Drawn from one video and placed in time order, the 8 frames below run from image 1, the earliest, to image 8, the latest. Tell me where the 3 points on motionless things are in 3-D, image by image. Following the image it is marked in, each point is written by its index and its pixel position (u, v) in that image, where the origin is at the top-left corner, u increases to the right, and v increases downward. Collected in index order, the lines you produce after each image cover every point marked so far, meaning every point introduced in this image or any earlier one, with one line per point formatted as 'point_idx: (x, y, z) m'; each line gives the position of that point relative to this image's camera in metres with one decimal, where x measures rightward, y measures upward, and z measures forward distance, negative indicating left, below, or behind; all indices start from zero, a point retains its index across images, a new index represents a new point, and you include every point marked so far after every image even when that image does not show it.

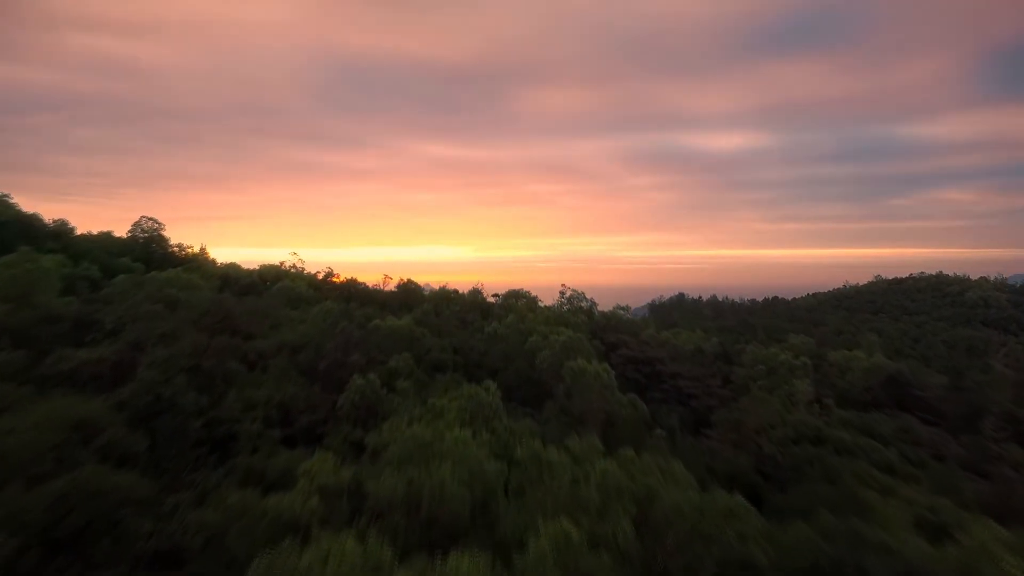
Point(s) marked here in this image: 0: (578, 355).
0: (+1.3, -1.3, +9.4) m
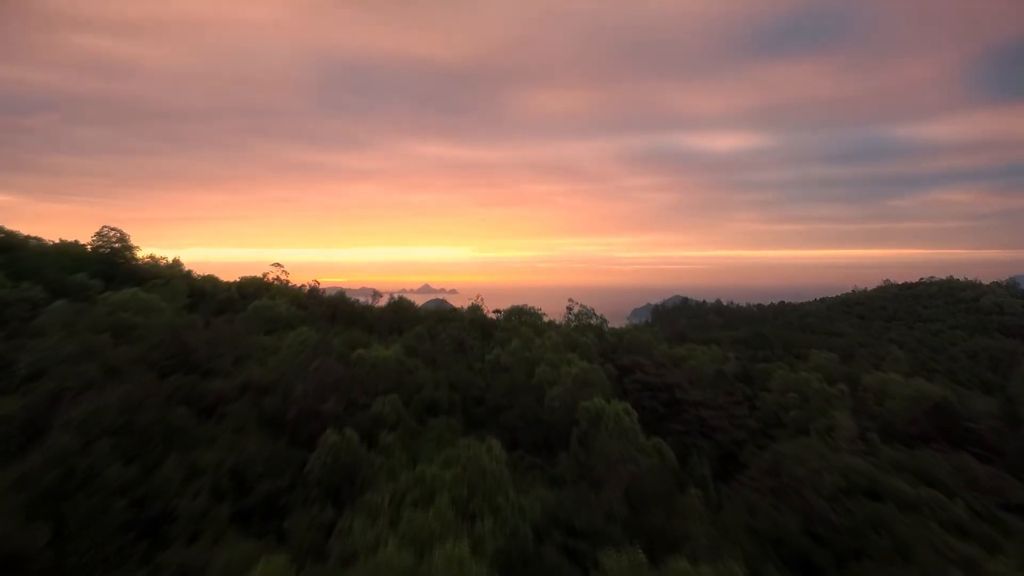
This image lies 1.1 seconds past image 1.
0: (+1.3, -1.7, +8.2) m
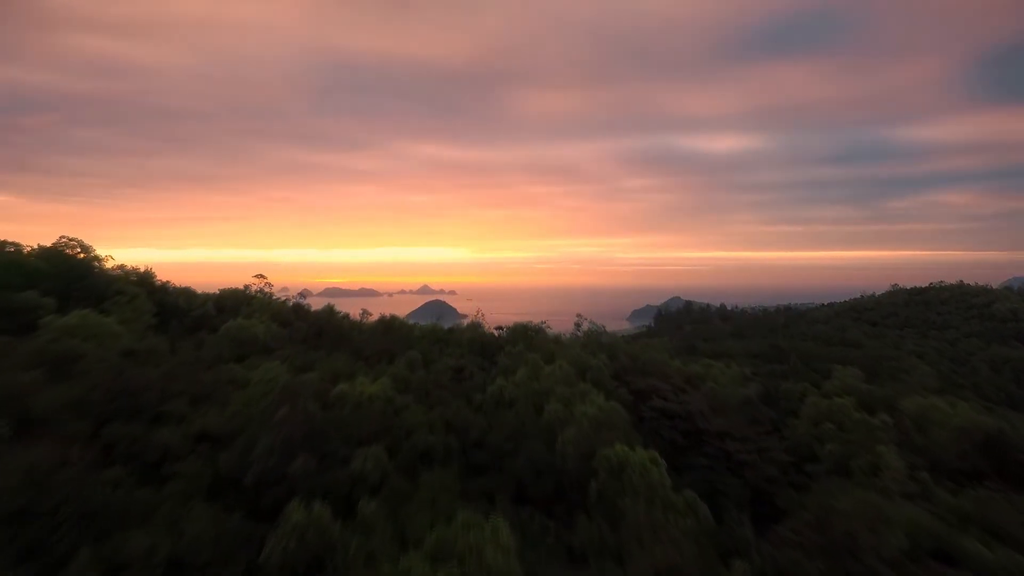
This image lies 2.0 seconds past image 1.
0: (+1.4, -2.1, +7.0) m
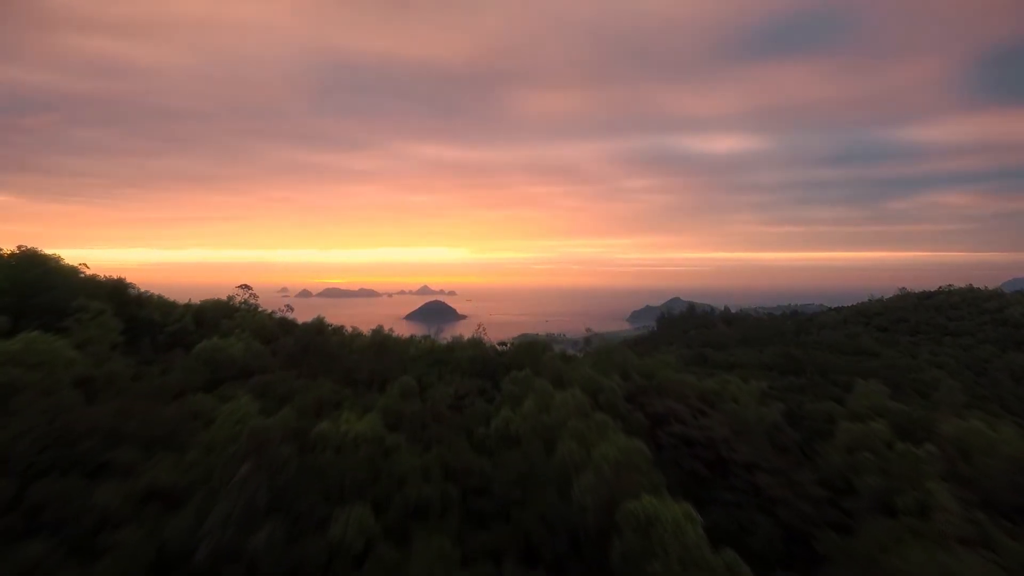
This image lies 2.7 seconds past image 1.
0: (+1.5, -2.3, +6.1) m
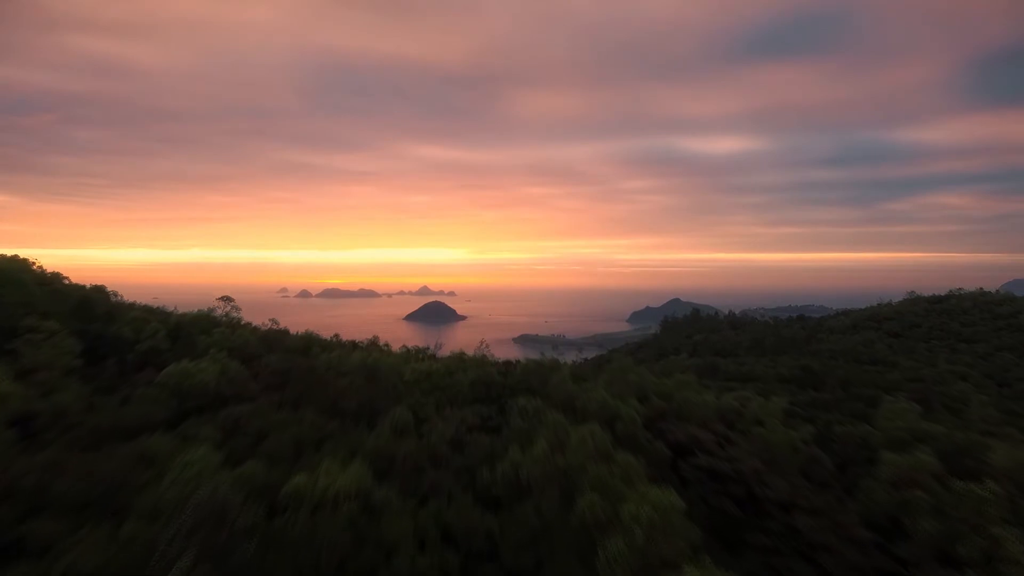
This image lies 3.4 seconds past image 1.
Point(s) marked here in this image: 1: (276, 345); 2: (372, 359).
0: (+1.7, -2.6, +5.1) m
1: (-5.0, -1.2, +10.4) m
2: (-2.6, -1.3, +9.2) m
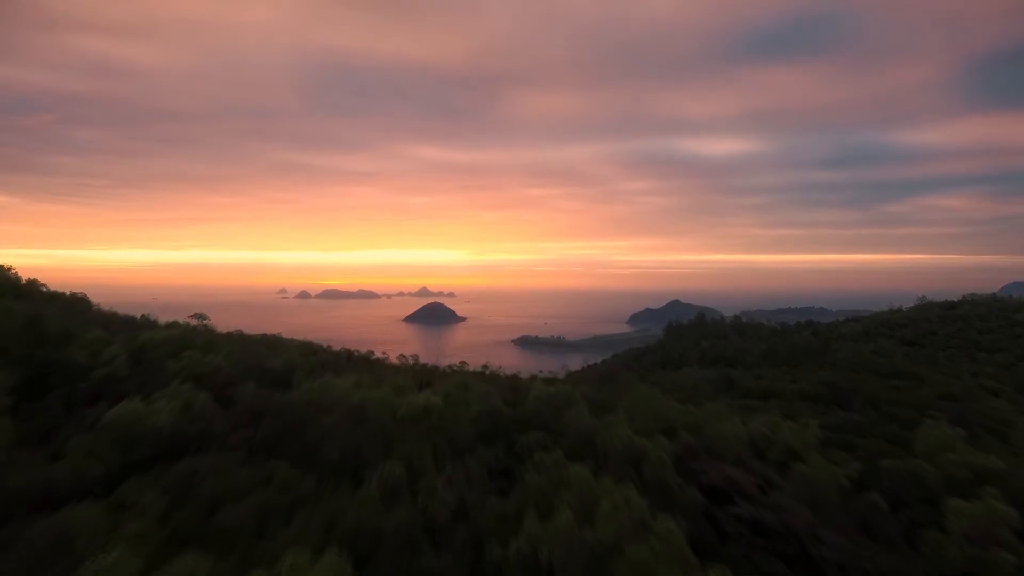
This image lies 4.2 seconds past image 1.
0: (+1.8, -2.9, +3.8) m
1: (-4.8, -1.5, +9.2) m
2: (-2.4, -1.6, +8.0) m
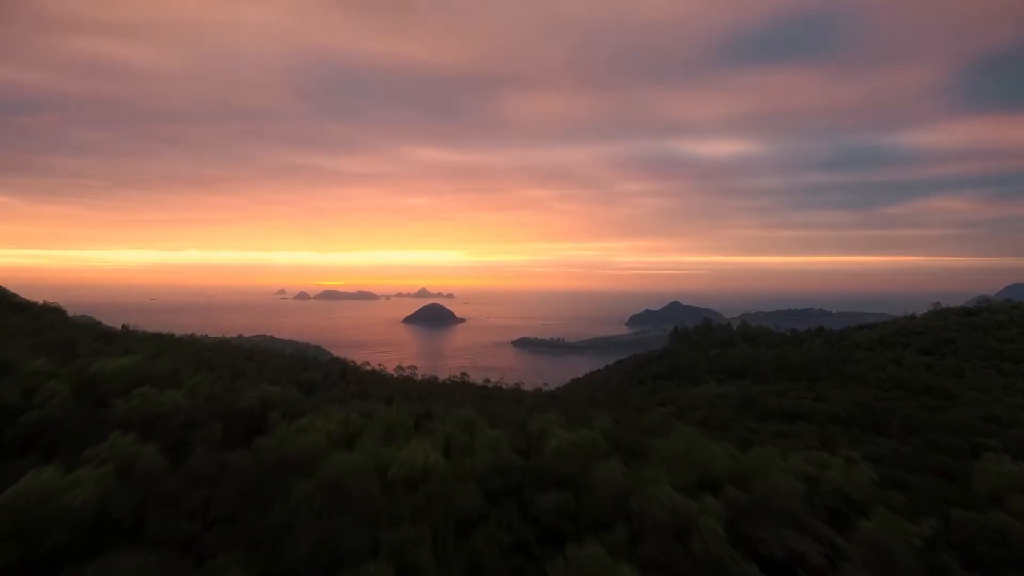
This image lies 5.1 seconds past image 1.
0: (+2.1, -3.3, +2.4) m
1: (-4.6, -1.9, +7.8) m
2: (-2.2, -2.0, +6.5) m
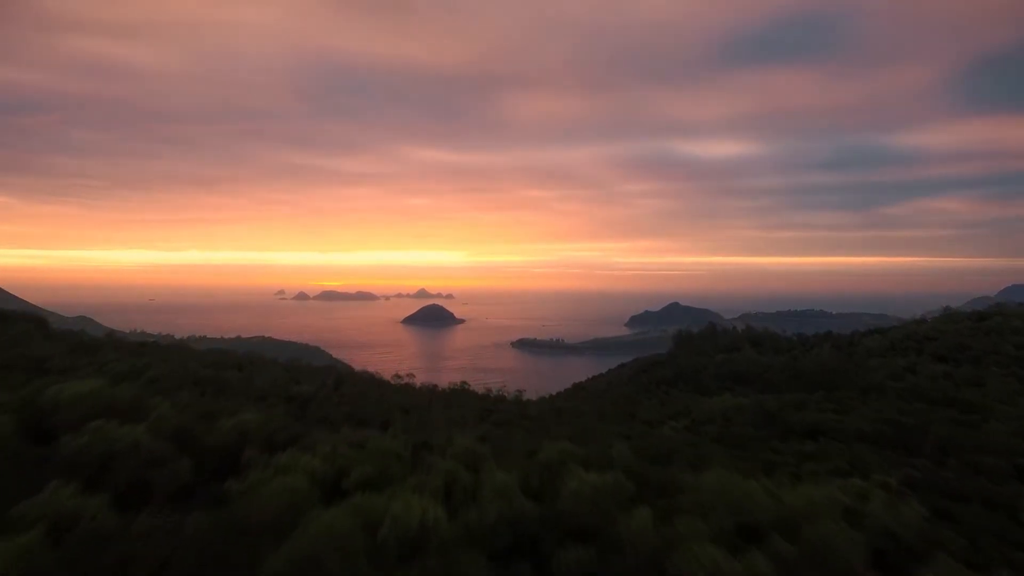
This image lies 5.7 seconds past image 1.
0: (+2.2, -3.6, +1.4) m
1: (-4.4, -2.1, +6.8) m
2: (-2.1, -2.3, +5.5) m
